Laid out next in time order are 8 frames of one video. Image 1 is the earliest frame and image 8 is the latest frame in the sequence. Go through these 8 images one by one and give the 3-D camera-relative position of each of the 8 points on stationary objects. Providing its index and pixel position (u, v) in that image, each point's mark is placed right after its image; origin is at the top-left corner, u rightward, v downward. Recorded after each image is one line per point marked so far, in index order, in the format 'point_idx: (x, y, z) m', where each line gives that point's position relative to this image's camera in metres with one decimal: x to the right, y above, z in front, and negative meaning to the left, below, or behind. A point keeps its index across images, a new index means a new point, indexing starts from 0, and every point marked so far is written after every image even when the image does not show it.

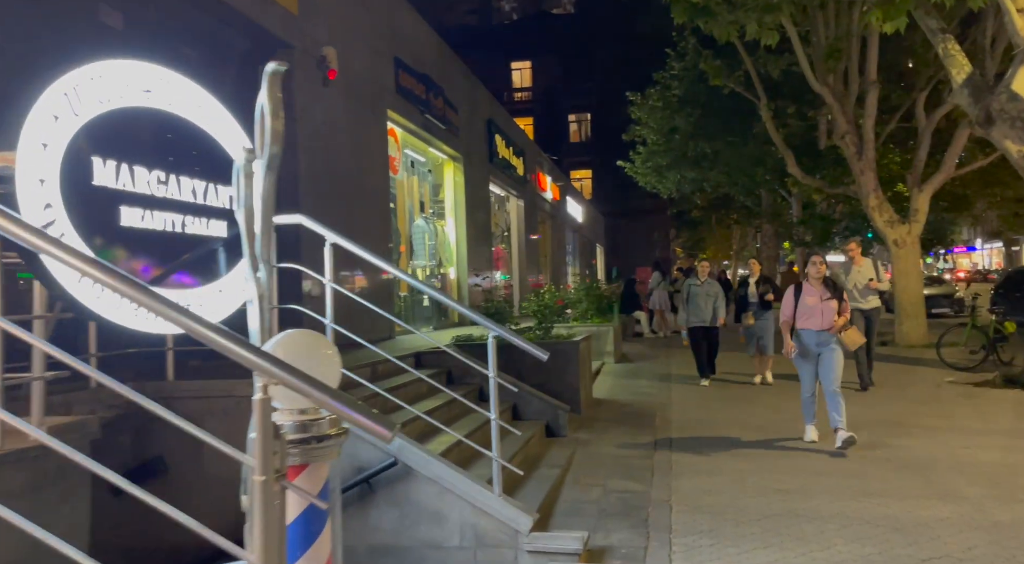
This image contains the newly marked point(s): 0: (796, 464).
0: (+2.6, -1.7, +6.3) m
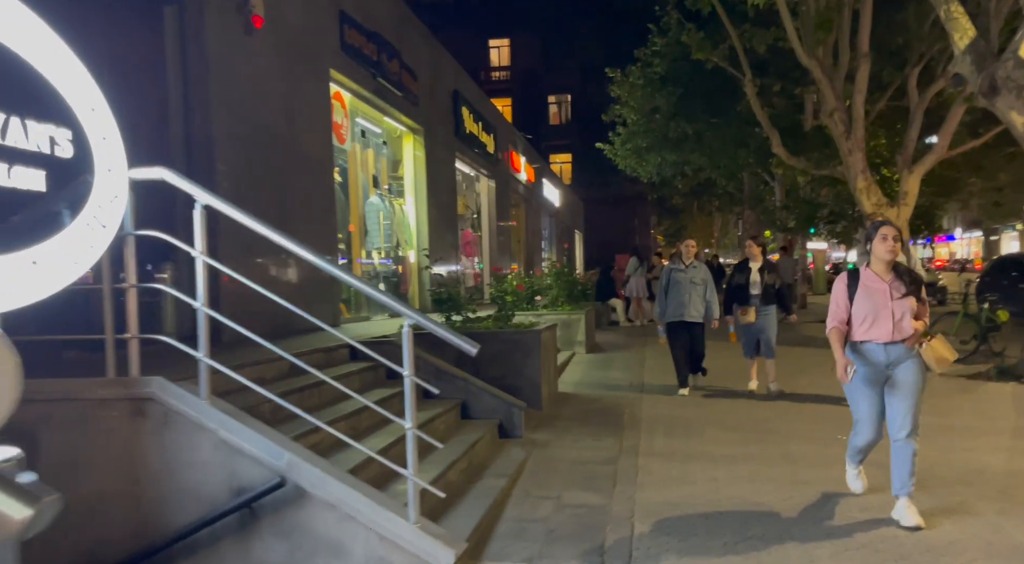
0: (+2.1, -1.5, +5.5) m
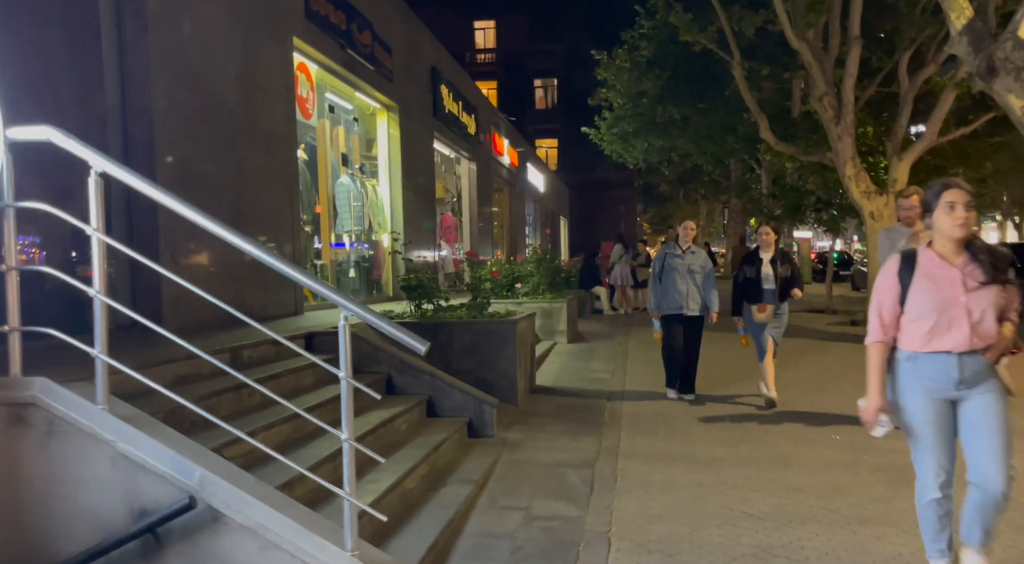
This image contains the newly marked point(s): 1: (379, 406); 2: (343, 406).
0: (+1.9, -1.4, +5.0) m
1: (-1.1, -1.0, +5.6) m
2: (-0.7, -0.5, +2.9) m
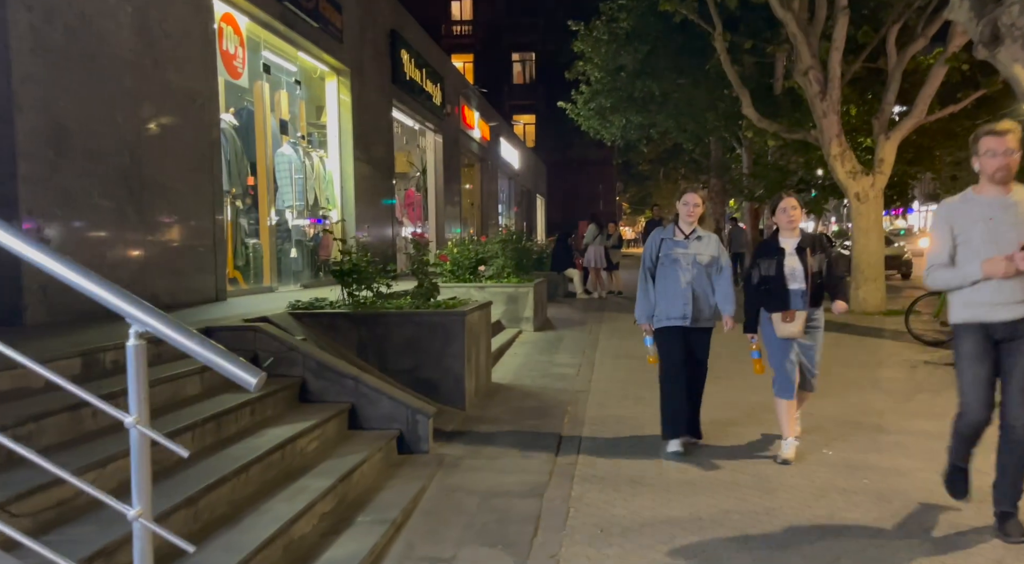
0: (+1.5, -1.4, +4.1) m
1: (-1.5, -0.9, +4.6) m
2: (-1.1, -0.5, +1.9) m
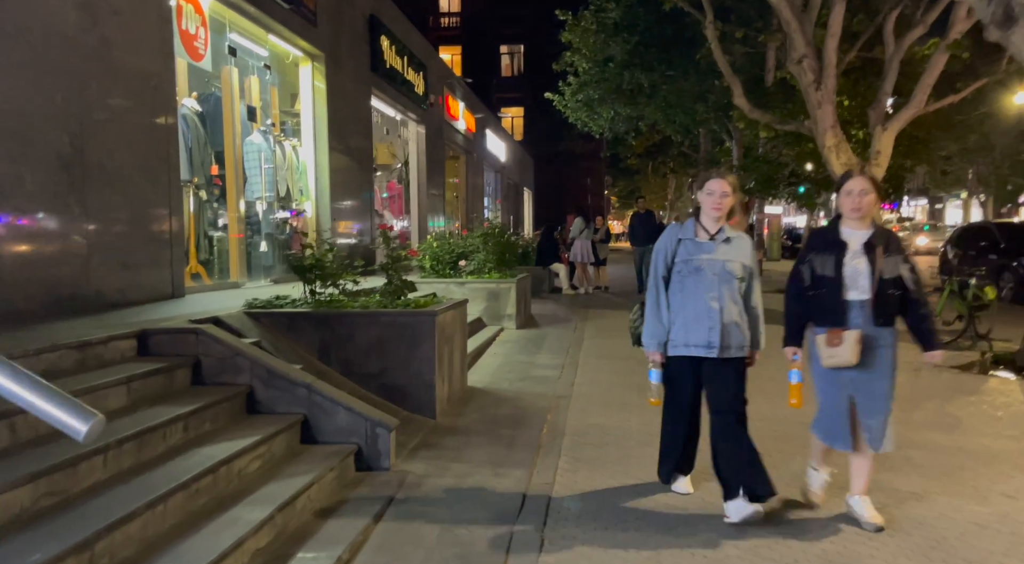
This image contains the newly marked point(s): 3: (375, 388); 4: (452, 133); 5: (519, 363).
0: (+1.3, -1.4, +3.7) m
1: (-1.7, -0.9, +4.1) m
2: (-1.2, -0.5, +1.4) m
3: (-1.2, -0.9, +5.9) m
4: (-1.7, +4.3, +19.7) m
5: (+0.1, -1.0, +8.1) m
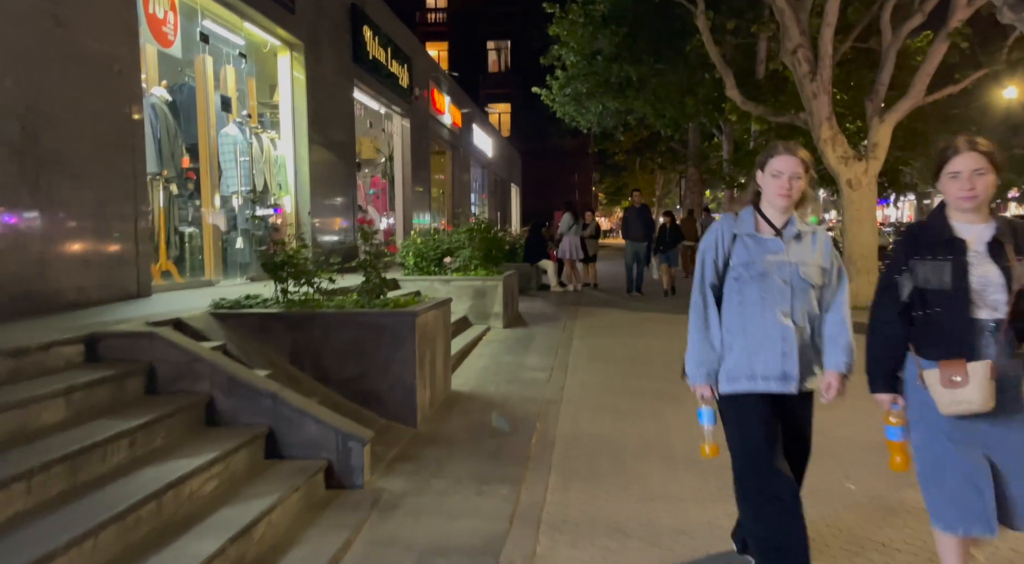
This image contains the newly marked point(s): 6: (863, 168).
0: (+1.2, -1.3, +3.3) m
1: (-1.8, -0.9, +3.7) m
2: (-1.2, -0.5, +1.0) m
3: (-1.3, -0.9, +5.5) m
4: (-2.1, +4.4, +19.3) m
5: (-0.1, -0.9, +7.8) m
6: (+6.6, +2.1, +12.8) m
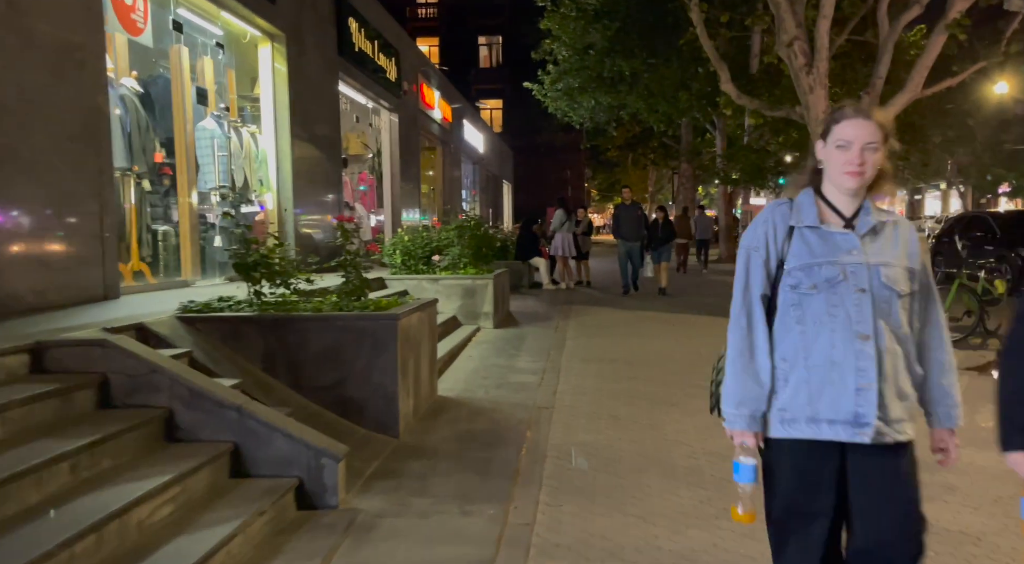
0: (+1.2, -1.4, +3.0) m
1: (-1.8, -0.9, +3.3) m
2: (-1.3, -0.6, +0.7) m
3: (-1.4, -0.9, +5.1) m
4: (-2.3, +4.4, +18.9) m
5: (-0.2, -0.9, +7.4) m
6: (+6.4, +2.2, +12.5) m
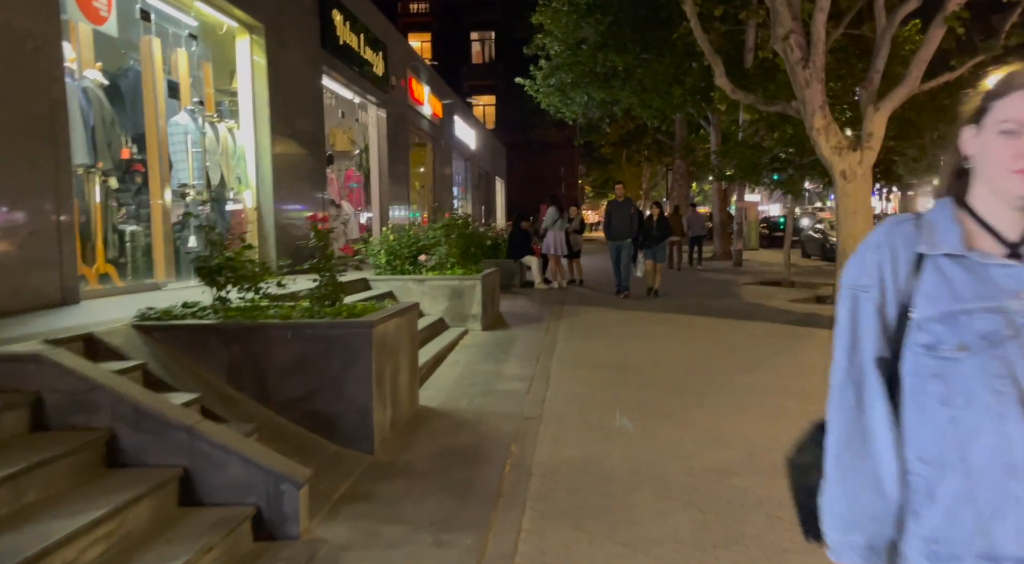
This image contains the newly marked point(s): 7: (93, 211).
0: (+1.1, -1.4, +2.7) m
1: (-1.9, -1.0, +2.9) m
2: (-1.4, -0.6, +0.3) m
3: (-1.5, -0.9, +4.8) m
4: (-2.6, +4.4, +18.5) m
5: (-0.3, -1.0, +7.1) m
6: (+6.2, +2.2, +12.2) m
7: (-4.4, +0.7, +7.1) m
